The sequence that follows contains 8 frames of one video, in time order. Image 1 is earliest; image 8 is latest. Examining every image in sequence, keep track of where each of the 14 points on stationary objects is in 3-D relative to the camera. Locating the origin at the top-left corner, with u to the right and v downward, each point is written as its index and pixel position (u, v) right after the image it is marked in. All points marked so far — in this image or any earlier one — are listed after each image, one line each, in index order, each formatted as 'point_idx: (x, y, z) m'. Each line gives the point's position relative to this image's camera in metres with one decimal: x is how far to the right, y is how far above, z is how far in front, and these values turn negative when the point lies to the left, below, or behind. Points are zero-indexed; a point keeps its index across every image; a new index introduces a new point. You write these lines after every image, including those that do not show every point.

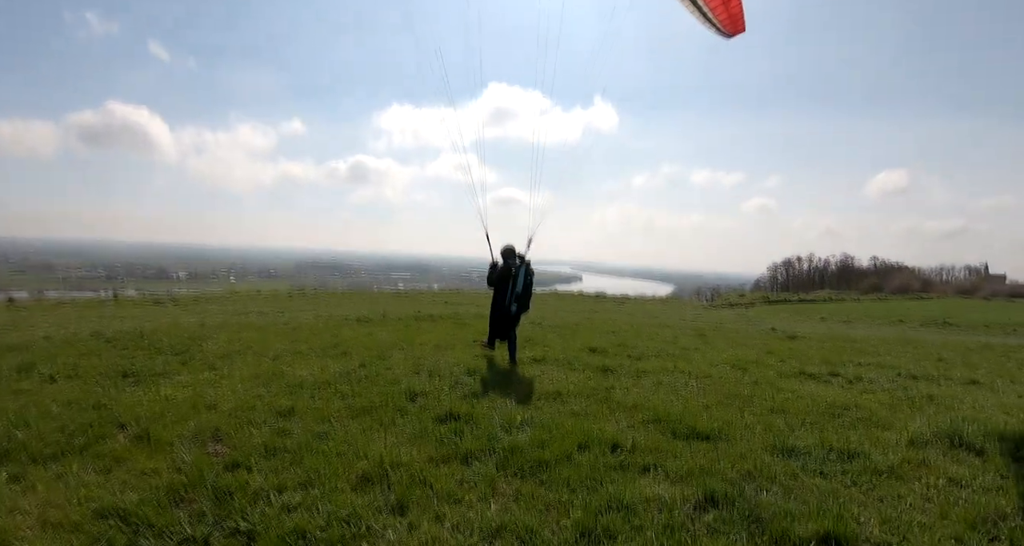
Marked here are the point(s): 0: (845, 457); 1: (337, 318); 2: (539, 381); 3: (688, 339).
0: (+3.3, -1.8, +5.2) m
1: (-4.8, -1.1, +14.3) m
2: (+0.4, -1.6, +7.5) m
3: (+4.5, -1.7, +13.8) m
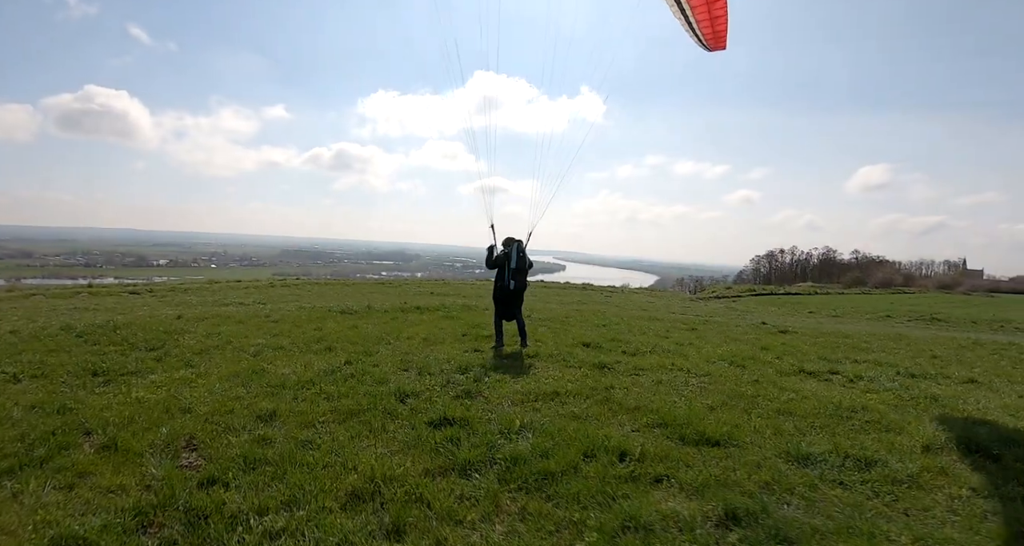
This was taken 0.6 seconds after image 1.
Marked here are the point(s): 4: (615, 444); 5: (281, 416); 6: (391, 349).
0: (+3.3, -1.8, +5.0) m
1: (-5.1, -0.8, +13.8) m
2: (+0.3, -1.5, +7.2) m
3: (+4.3, -1.6, +13.6) m
4: (+0.9, -1.5, +4.6) m
5: (-2.4, -1.5, +5.4) m
6: (-2.1, -1.3, +9.1) m
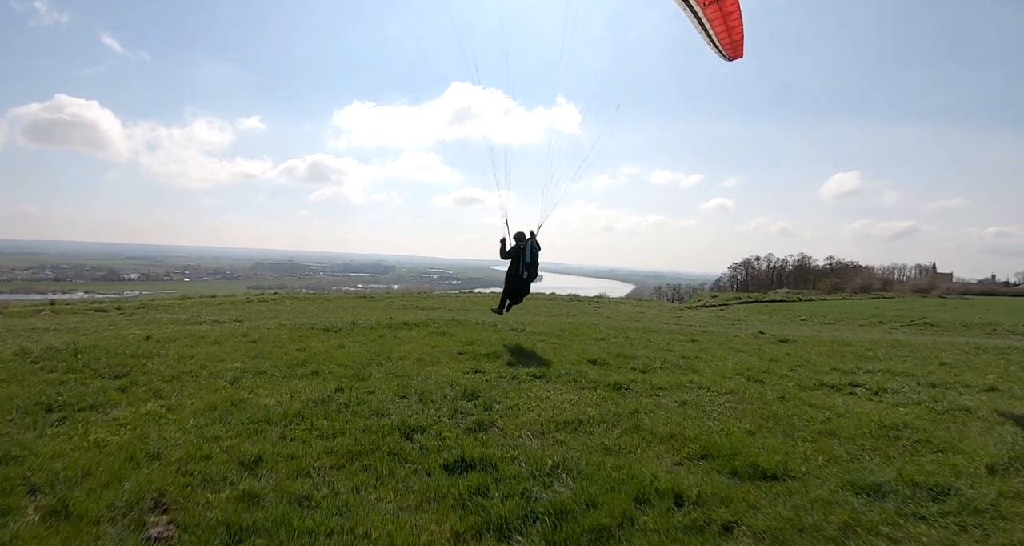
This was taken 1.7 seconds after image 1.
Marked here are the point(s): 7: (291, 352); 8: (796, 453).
0: (+3.6, -1.9, +4.4) m
1: (-5.2, -1.3, +13.0) m
2: (+0.5, -1.6, +6.5) m
3: (+4.2, -1.8, +13.1) m
4: (+1.2, -1.6, +4.0) m
5: (-2.1, -1.6, +4.6) m
6: (-2.0, -1.6, +8.4) m
7: (-4.4, -1.5, +10.3) m
8: (+2.8, -1.8, +5.1) m
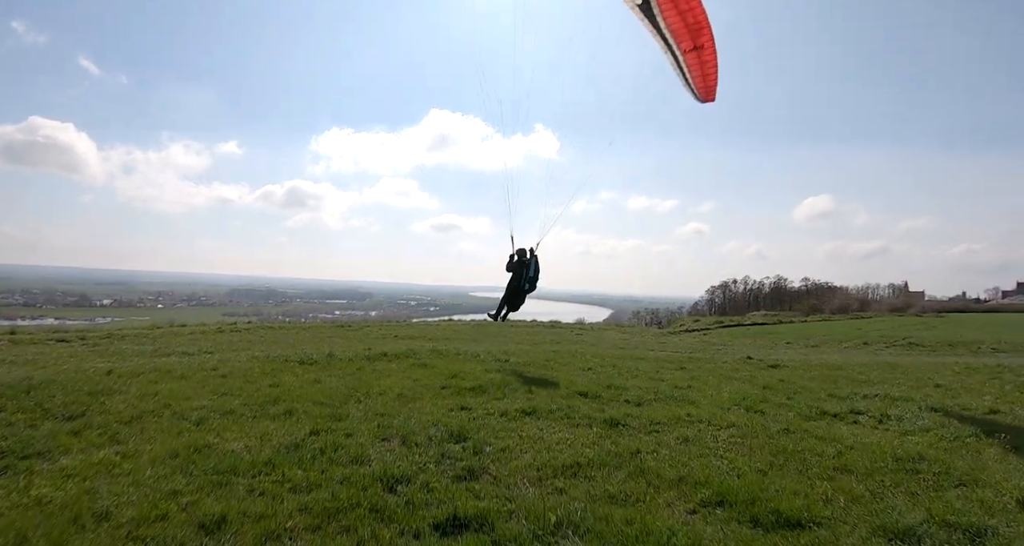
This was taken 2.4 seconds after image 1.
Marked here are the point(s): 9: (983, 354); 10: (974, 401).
0: (+3.5, -2.1, +4.1) m
1: (-5.5, -2.0, +12.3) m
2: (+0.4, -2.0, +6.1) m
3: (+3.8, -2.4, +12.7) m
4: (+1.2, -1.8, +3.5) m
5: (-2.2, -1.9, +4.0) m
6: (-2.2, -2.0, +7.8) m
7: (-4.6, -2.1, +9.7) m
8: (+2.7, -2.0, +4.7) m
9: (+14.3, -2.5, +16.0) m
10: (+8.2, -2.3, +9.4) m
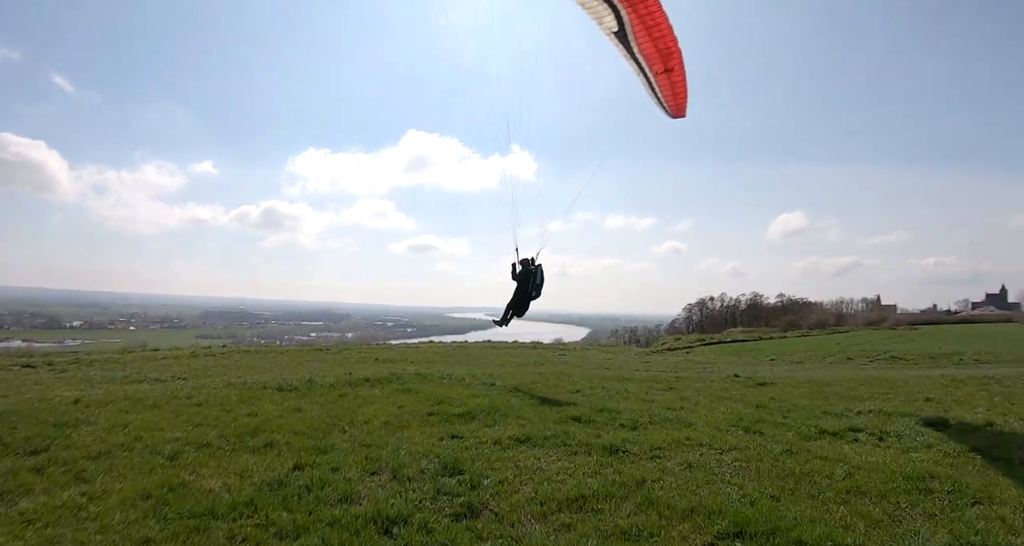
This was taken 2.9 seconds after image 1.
0: (+3.6, -2.1, +3.9) m
1: (-5.8, -2.6, +11.7) m
2: (+0.3, -2.2, +5.7) m
3: (+3.6, -2.8, +12.5) m
4: (+1.2, -1.9, +3.3) m
5: (-2.1, -2.1, +3.7) m
6: (-2.3, -2.4, +7.4) m
7: (-4.7, -2.6, +9.2) m
8: (+2.8, -2.1, +4.5) m
9: (+13.9, -2.9, +16.2) m
10: (+8.1, -2.5, +9.4) m
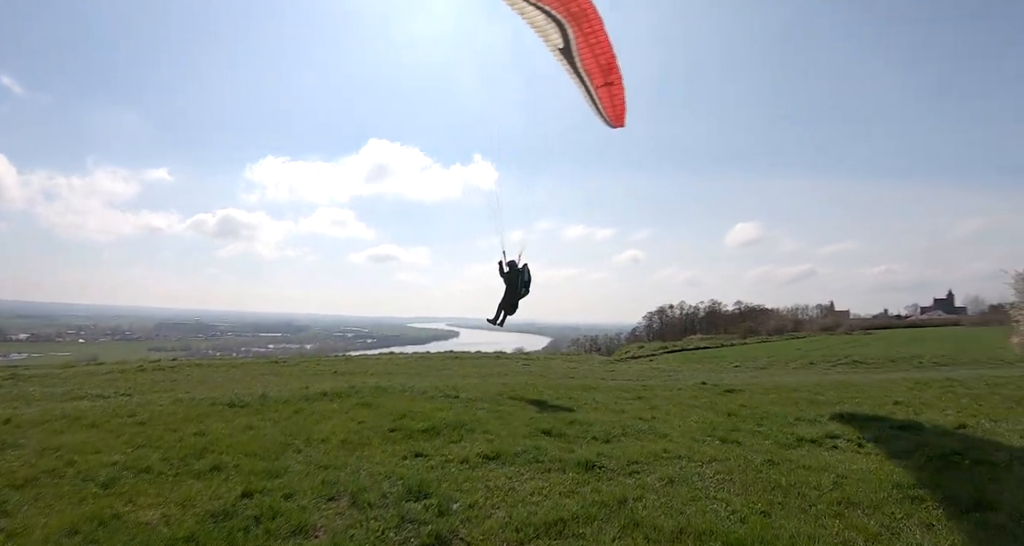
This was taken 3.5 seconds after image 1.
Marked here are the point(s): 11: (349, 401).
0: (+3.4, -2.1, +3.6) m
1: (-6.4, -2.8, +10.9) m
2: (+0.1, -2.2, +5.3) m
3: (+2.9, -3.0, +12.2) m
4: (+1.1, -1.9, +2.9) m
5: (-2.2, -2.1, +3.0) m
6: (-2.6, -2.4, +6.8) m
7: (-5.2, -2.7, +8.4) m
8: (+2.6, -2.1, +4.2) m
9: (+12.9, -3.0, +16.5) m
10: (+7.6, -2.6, +9.4) m
11: (-3.3, -2.7, +10.9) m
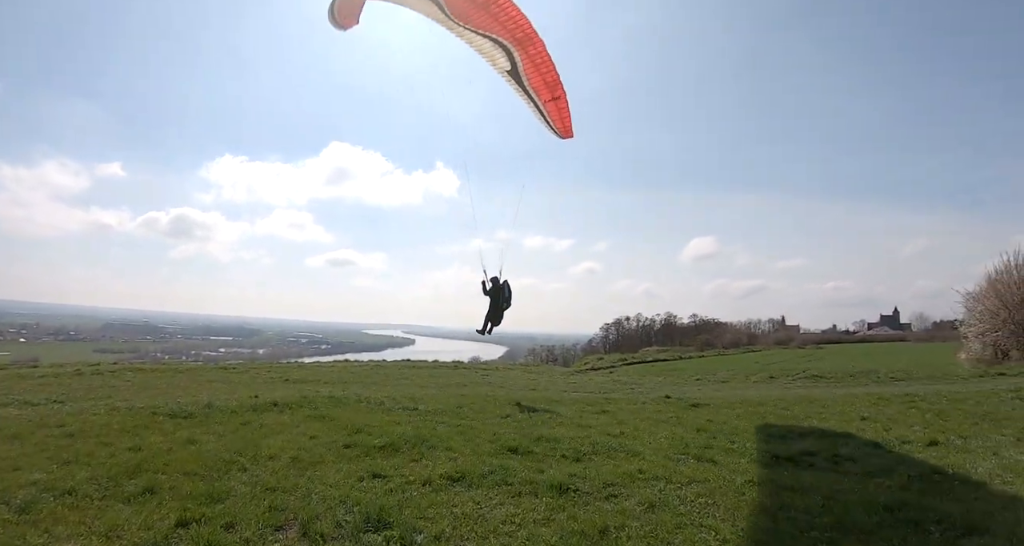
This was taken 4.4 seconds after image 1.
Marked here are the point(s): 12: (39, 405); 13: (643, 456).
0: (+3.3, -2.2, +3.4) m
1: (-7.1, -2.7, +9.9) m
2: (-0.2, -2.3, +4.8) m
3: (+2.1, -3.2, +11.9) m
4: (+1.0, -1.9, +2.5) m
5: (-2.3, -2.1, +2.4) m
6: (-3.0, -2.4, +6.0) m
7: (-5.7, -2.7, +7.5) m
8: (+2.4, -2.2, +3.9) m
9: (+11.8, -3.5, +16.9) m
10: (+7.0, -2.9, +9.4) m
11: (-3.9, -2.7, +10.1) m
12: (-10.4, -3.1, +11.9) m
13: (+2.1, -2.7, +7.9) m
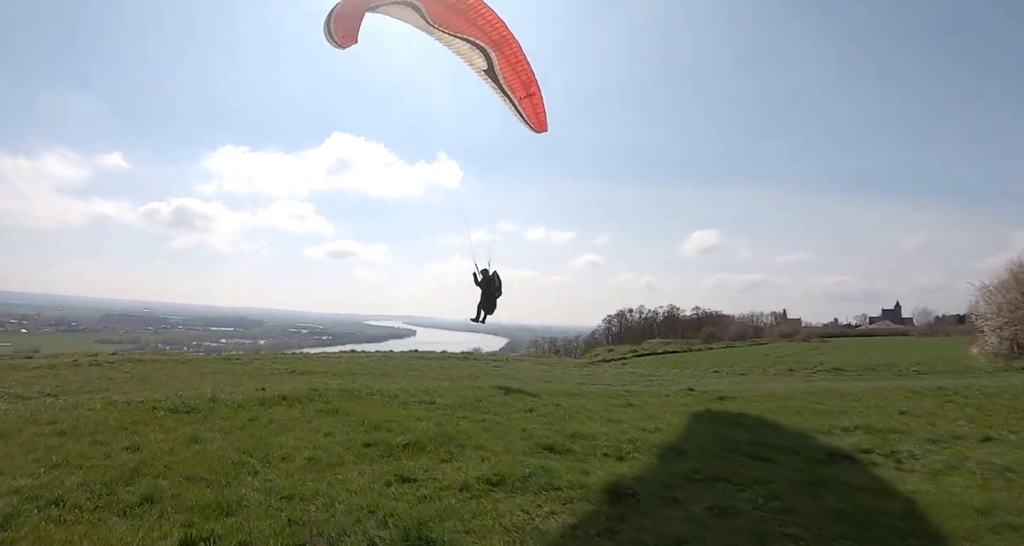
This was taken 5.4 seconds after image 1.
0: (+3.8, -2.1, +2.7) m
1: (-6.6, -2.5, +9.2) m
2: (+0.3, -2.1, +4.1) m
3: (+2.5, -2.9, +11.3) m
4: (+1.5, -1.8, +1.8) m
5: (-1.8, -1.9, +1.7) m
6: (-2.5, -2.2, +5.4) m
7: (-5.2, -2.4, +6.8) m
8: (+2.8, -2.0, +3.3) m
9: (+12.3, -3.2, +16.3) m
10: (+7.4, -2.6, +8.8) m
11: (-3.5, -2.4, +9.4) m
12: (-9.9, -2.8, +11.2) m
13: (+2.5, -2.5, +7.3) m
